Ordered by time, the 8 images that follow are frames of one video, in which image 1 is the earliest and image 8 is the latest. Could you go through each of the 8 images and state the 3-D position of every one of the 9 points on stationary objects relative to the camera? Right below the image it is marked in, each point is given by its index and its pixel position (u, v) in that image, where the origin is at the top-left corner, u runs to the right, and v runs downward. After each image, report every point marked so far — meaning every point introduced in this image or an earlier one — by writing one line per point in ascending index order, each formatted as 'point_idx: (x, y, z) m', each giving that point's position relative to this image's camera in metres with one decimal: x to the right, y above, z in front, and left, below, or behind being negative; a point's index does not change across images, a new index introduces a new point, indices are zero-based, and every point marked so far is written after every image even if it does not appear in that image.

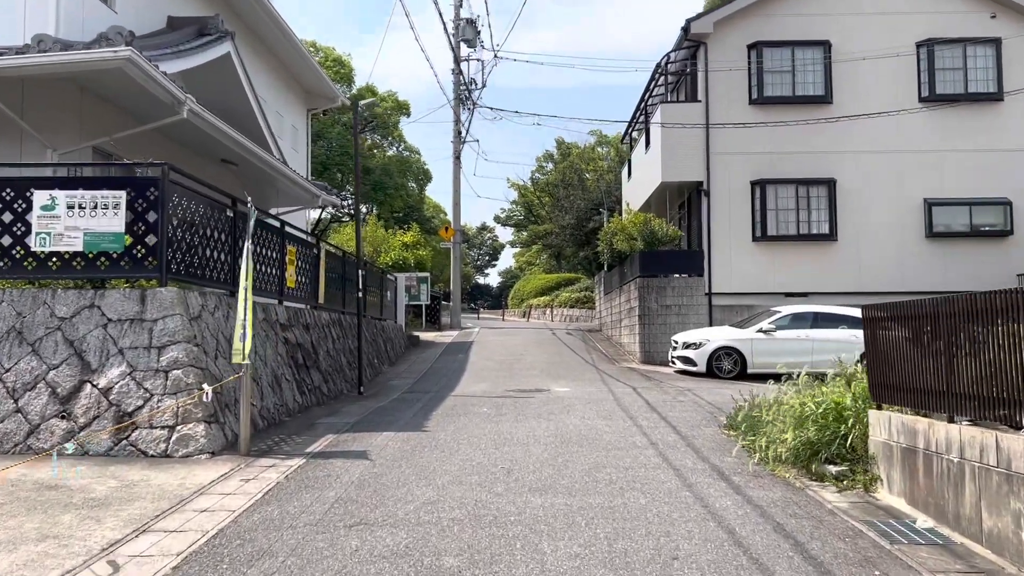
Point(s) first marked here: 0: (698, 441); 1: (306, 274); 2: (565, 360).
0: (+1.7, -1.4, +7.8) m
1: (-3.1, +0.2, +12.8) m
2: (+1.1, -1.5, +16.9) m
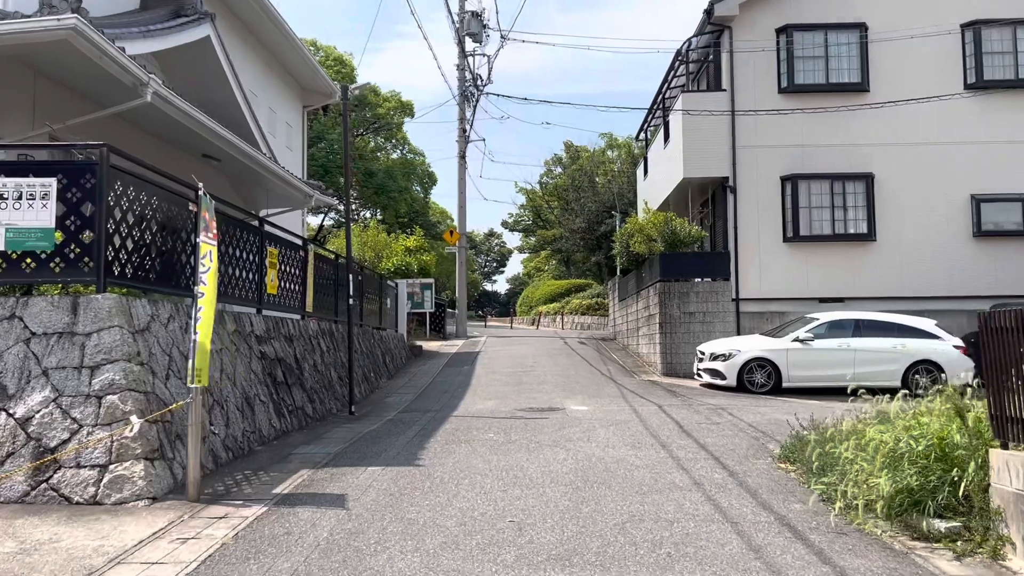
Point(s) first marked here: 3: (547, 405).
0: (+1.8, -1.5, +6.4) m
1: (-3.0, +0.1, +11.4) m
2: (+1.3, -1.6, +15.4) m
3: (+0.5, -1.6, +11.2) m
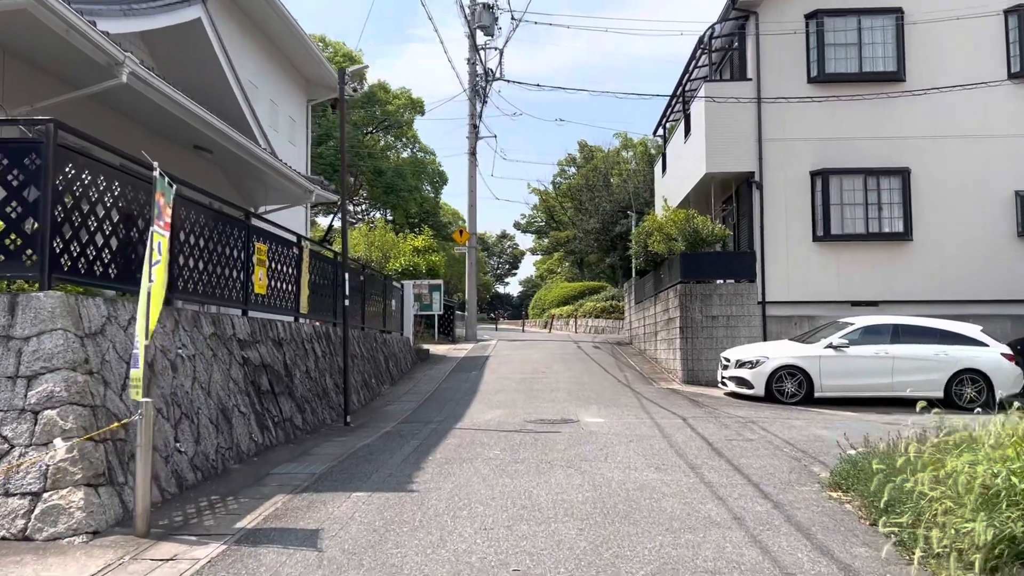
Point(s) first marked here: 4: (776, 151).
0: (+1.9, -1.5, +5.4) m
1: (-2.9, +0.1, +10.5) m
2: (+1.5, -1.6, +14.5) m
3: (+0.6, -1.6, +10.3) m
4: (+4.8, +2.5, +15.1) m
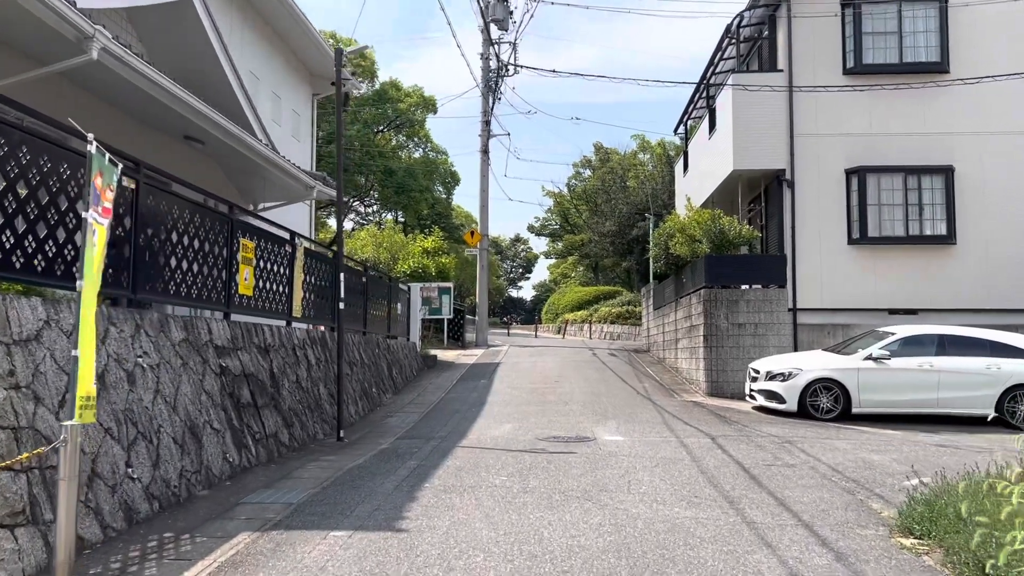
0: (+1.9, -1.5, +4.4) m
1: (-2.8, +0.1, +9.6) m
2: (+1.6, -1.7, +13.5) m
3: (+0.7, -1.6, +9.3) m
4: (+5.0, +2.4, +14.1) m
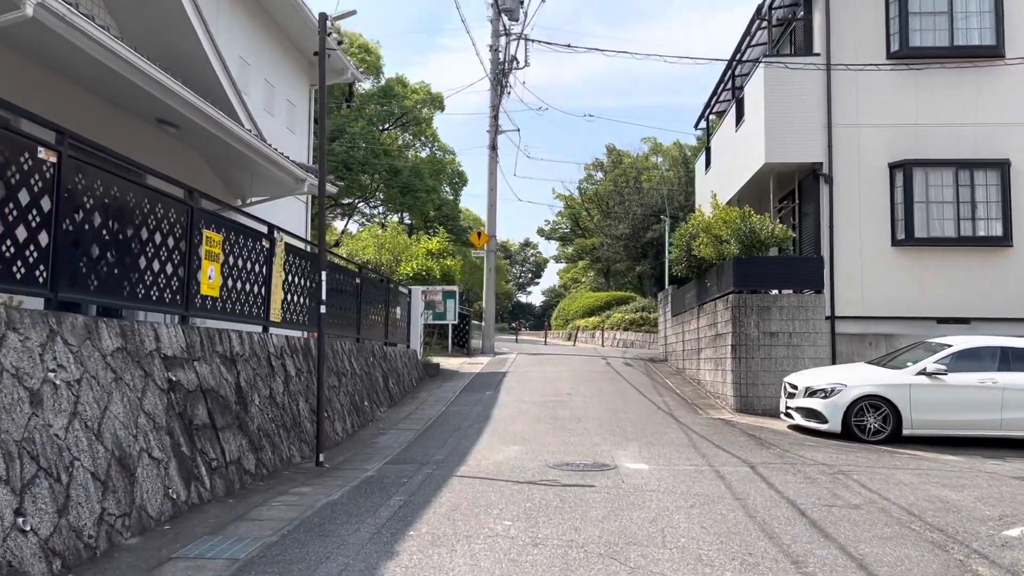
0: (+1.9, -1.5, +3.1) m
1: (-2.7, +0.1, +8.4) m
2: (+1.7, -1.7, +12.2) m
3: (+0.8, -1.7, +8.1) m
4: (+5.1, +2.3, +12.7) m
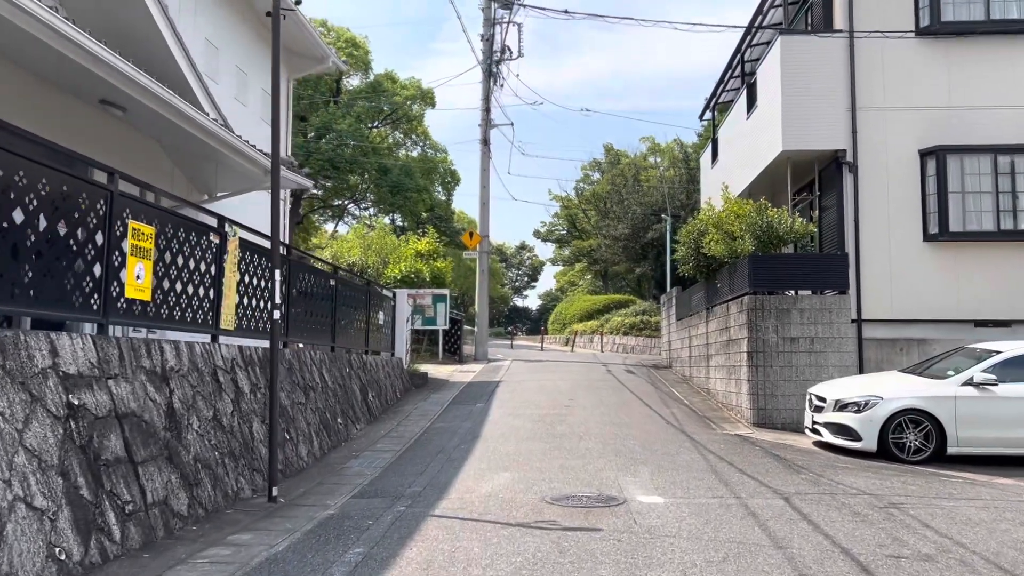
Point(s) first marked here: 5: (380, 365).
0: (+1.9, -1.5, +1.9) m
1: (-2.8, +0.1, +7.1) m
2: (+1.6, -1.8, +11.0) m
3: (+0.7, -1.7, +6.8) m
4: (+5.0, +2.3, +11.5) m
5: (-2.1, -1.2, +13.2) m
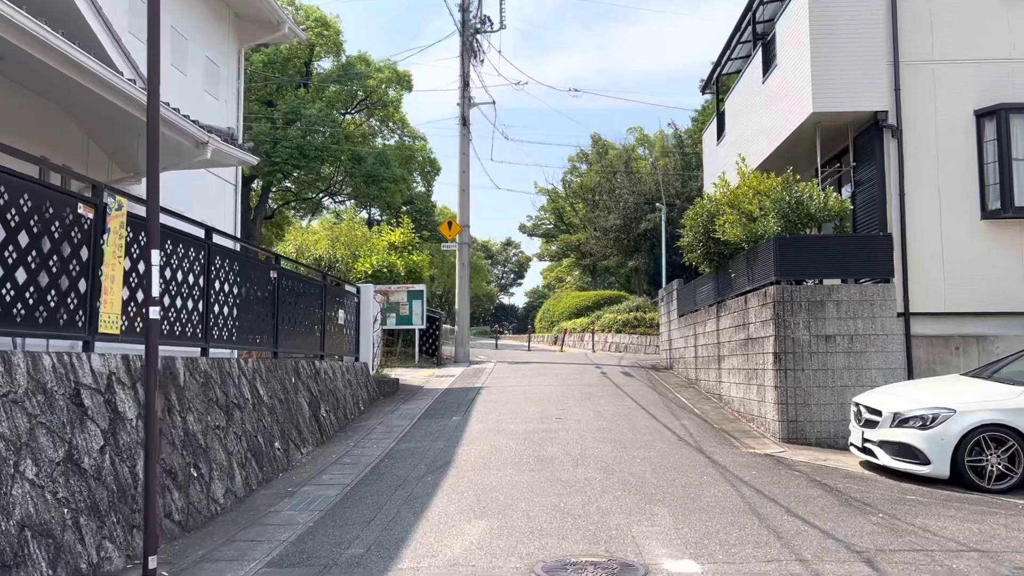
0: (+1.8, -1.4, 0.0) m
1: (-2.9, +0.2, +5.2) m
2: (+1.4, -1.6, +9.1) m
3: (+0.5, -1.6, +4.9) m
4: (+4.8, +2.4, +9.7) m
5: (-2.3, -1.1, +11.2) m
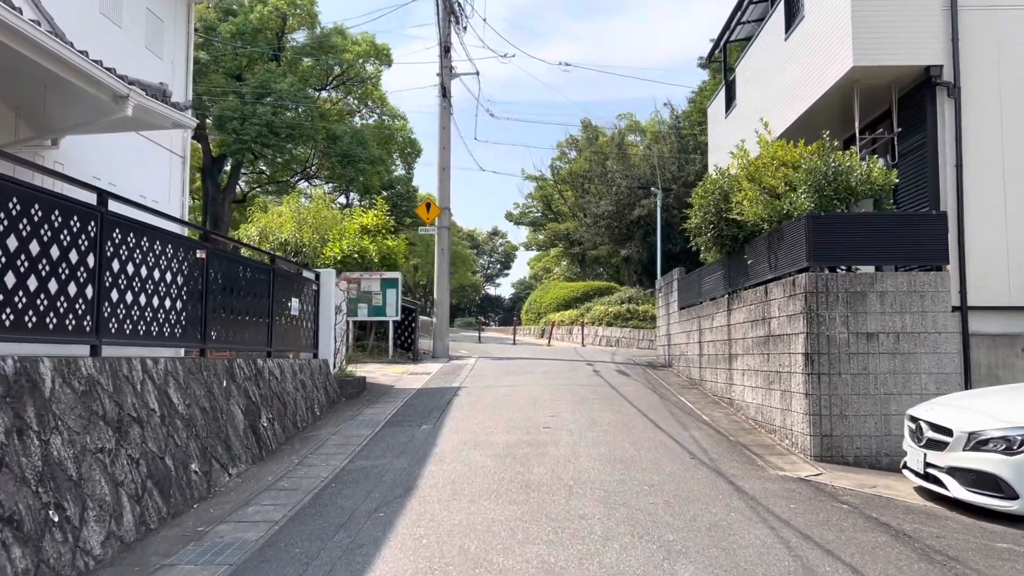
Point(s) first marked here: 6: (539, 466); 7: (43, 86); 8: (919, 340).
0: (+1.7, -1.3, -1.6) m
1: (-3.1, +0.3, +3.5) m
2: (+1.2, -1.5, +7.5) m
3: (+0.4, -1.5, +3.3) m
4: (+4.6, +2.5, +8.1) m
5: (-2.6, -1.0, +9.6) m
6: (+0.2, -1.5, +7.1) m
7: (-4.6, +2.1, +8.0) m
8: (+3.8, -0.5, +7.6) m
